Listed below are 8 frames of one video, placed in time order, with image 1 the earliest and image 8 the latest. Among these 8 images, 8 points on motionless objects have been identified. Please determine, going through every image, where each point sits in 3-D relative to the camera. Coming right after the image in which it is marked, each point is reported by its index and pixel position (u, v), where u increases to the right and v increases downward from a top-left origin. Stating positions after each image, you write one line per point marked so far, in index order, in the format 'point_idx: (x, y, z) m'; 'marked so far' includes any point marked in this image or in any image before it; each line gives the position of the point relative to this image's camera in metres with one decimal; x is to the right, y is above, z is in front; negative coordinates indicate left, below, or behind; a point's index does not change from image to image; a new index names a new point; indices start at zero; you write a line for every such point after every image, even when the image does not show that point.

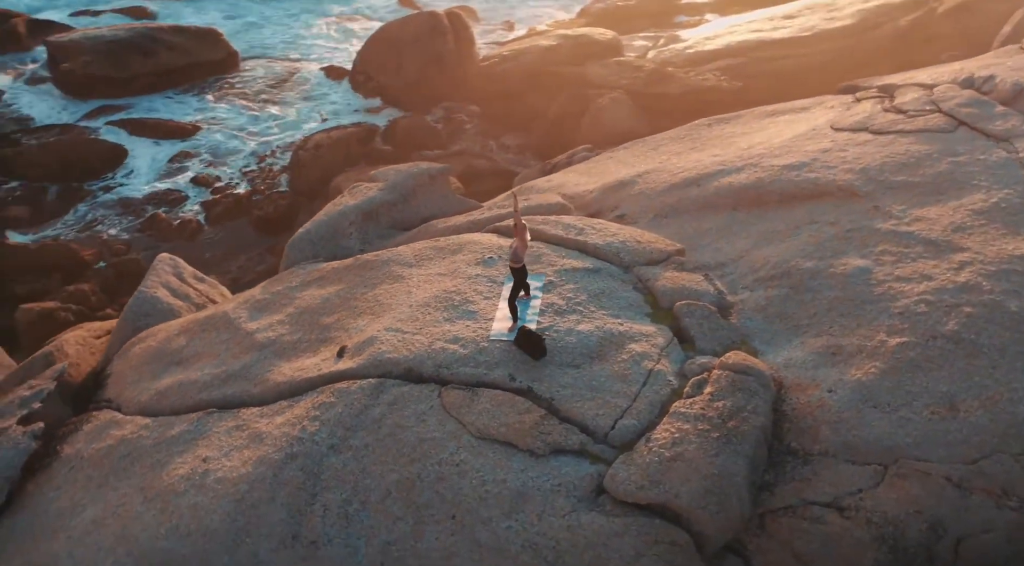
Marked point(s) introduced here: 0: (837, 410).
0: (+1.4, -0.5, +3.1) m
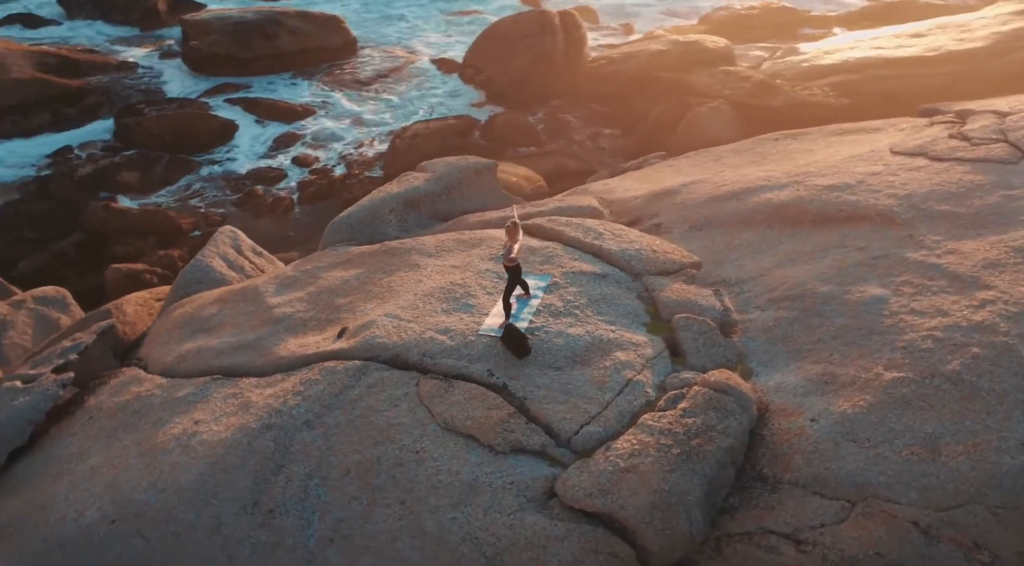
0: (+1.2, -0.6, +2.9) m
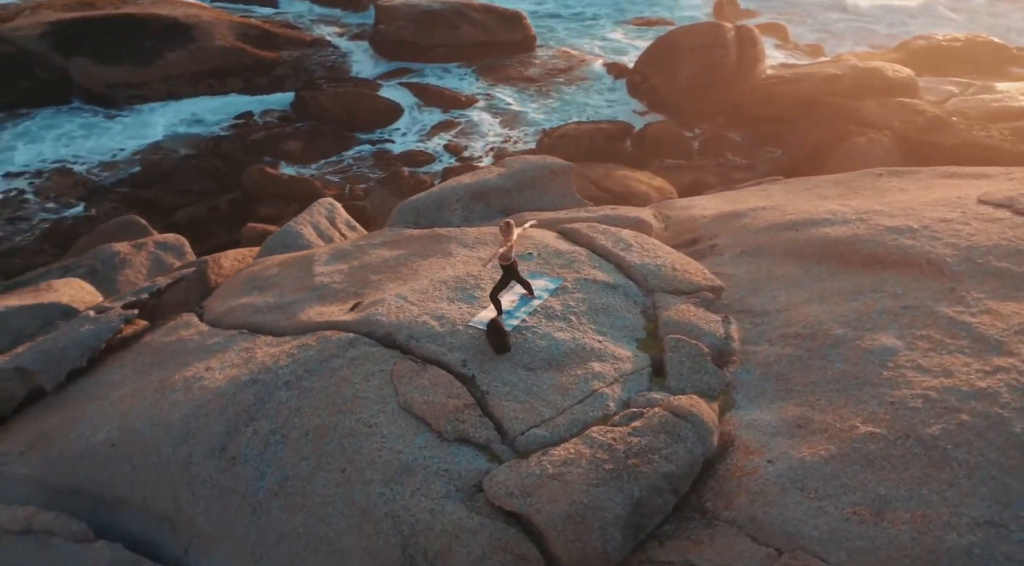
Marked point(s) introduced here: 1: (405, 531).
0: (+1.0, -0.8, +2.8) m
1: (-0.4, -1.0, +2.8) m
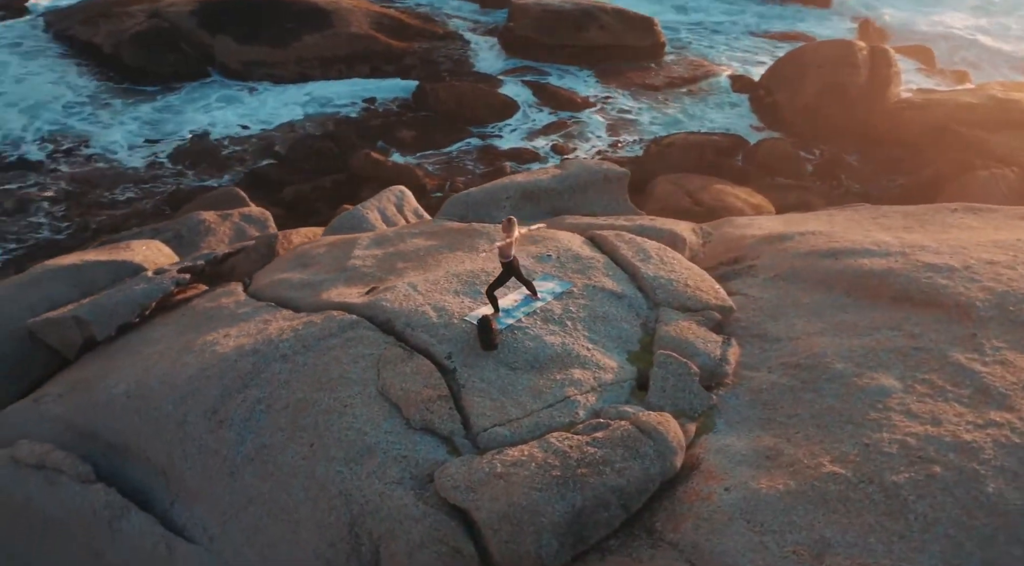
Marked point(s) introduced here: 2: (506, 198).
0: (+0.8, -0.8, +2.7) m
1: (-0.6, -0.9, +2.9) m
2: (0.0, +0.8, +7.0) m
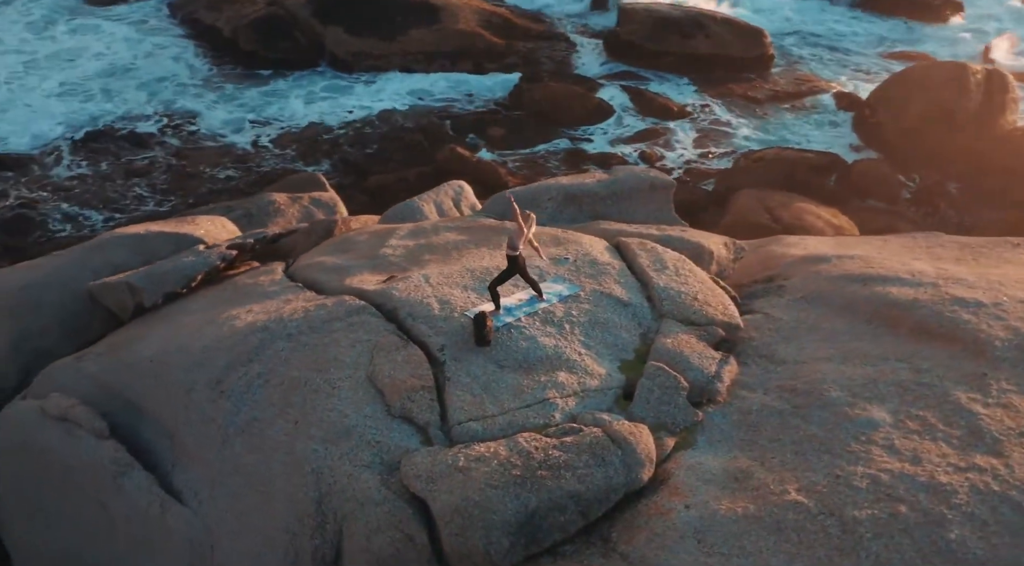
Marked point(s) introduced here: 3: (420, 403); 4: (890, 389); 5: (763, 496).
0: (+0.6, -0.9, +2.7) m
1: (-0.8, -0.8, +3.0) m
2: (+0.3, +0.8, +7.0) m
3: (-0.4, -0.5, +3.3) m
4: (+1.7, -0.5, +3.3) m
5: (+0.9, -0.8, +2.7) m
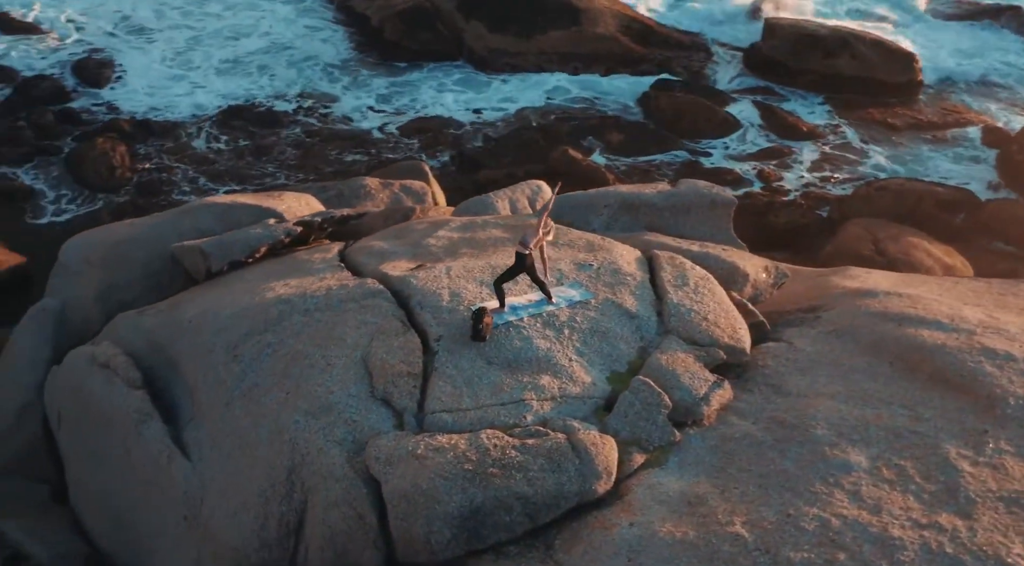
0: (+0.4, -1.0, +2.7) m
1: (-0.9, -0.8, +3.2) m
2: (+0.9, +0.8, +7.0) m
3: (-0.5, -0.5, +3.4) m
4: (+1.6, -0.6, +3.1) m
5: (+0.7, -0.9, +2.7) m
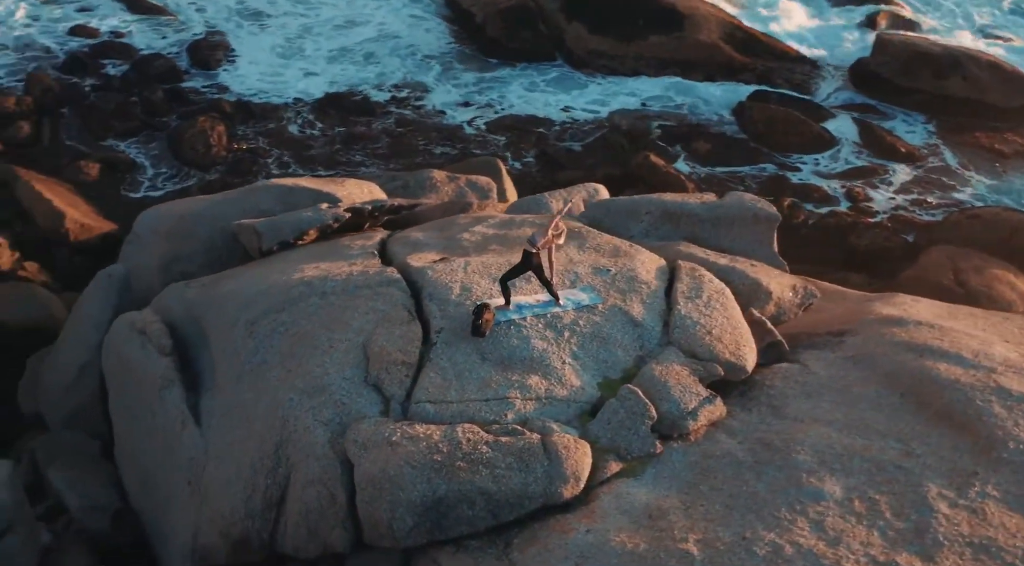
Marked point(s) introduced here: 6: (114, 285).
0: (+0.2, -1.0, +2.7) m
1: (-1.0, -0.7, +3.3) m
2: (+1.3, +0.7, +6.9) m
3: (-0.6, -0.5, +3.5) m
4: (+1.5, -0.8, +3.0) m
5: (+0.6, -0.9, +2.7) m
6: (-3.3, 0.0, +6.0) m
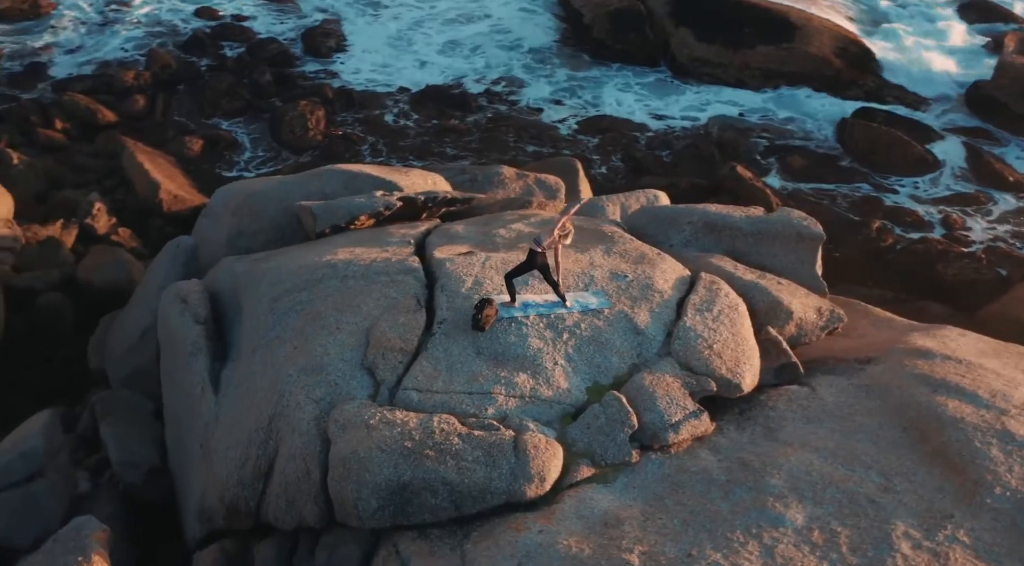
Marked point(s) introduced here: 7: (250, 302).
0: (0.0, -1.0, +2.8) m
1: (-1.1, -0.6, +3.5) m
2: (+1.7, +0.6, +6.8) m
3: (-0.6, -0.4, +3.6) m
4: (+1.3, -0.9, +2.9) m
5: (+0.4, -1.0, +2.7) m
6: (-3.0, +0.3, +6.5) m
7: (-1.7, -0.1, +4.7) m
